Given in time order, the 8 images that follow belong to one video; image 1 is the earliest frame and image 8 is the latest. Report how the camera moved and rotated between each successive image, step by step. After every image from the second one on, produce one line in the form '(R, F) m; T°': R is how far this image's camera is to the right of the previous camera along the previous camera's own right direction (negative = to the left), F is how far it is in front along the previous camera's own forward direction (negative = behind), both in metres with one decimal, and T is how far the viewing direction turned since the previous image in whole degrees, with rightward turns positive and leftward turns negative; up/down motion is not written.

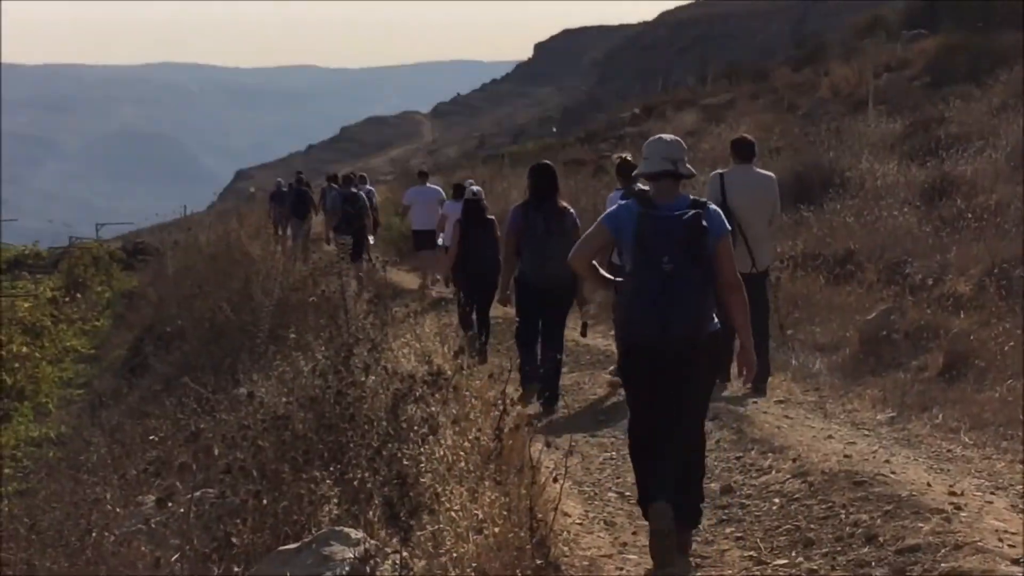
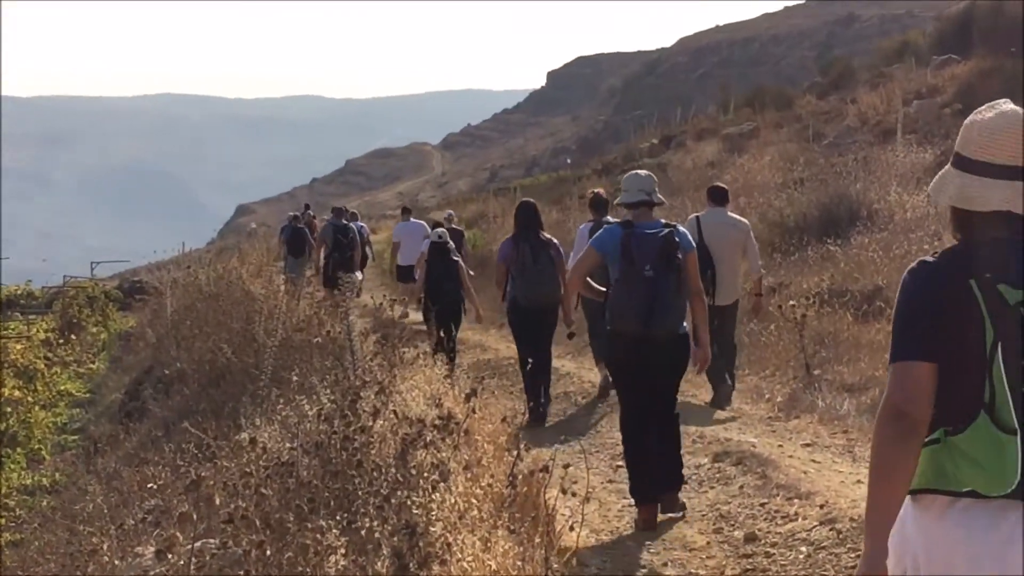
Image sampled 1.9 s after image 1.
(0.0, +0.3) m; -1°
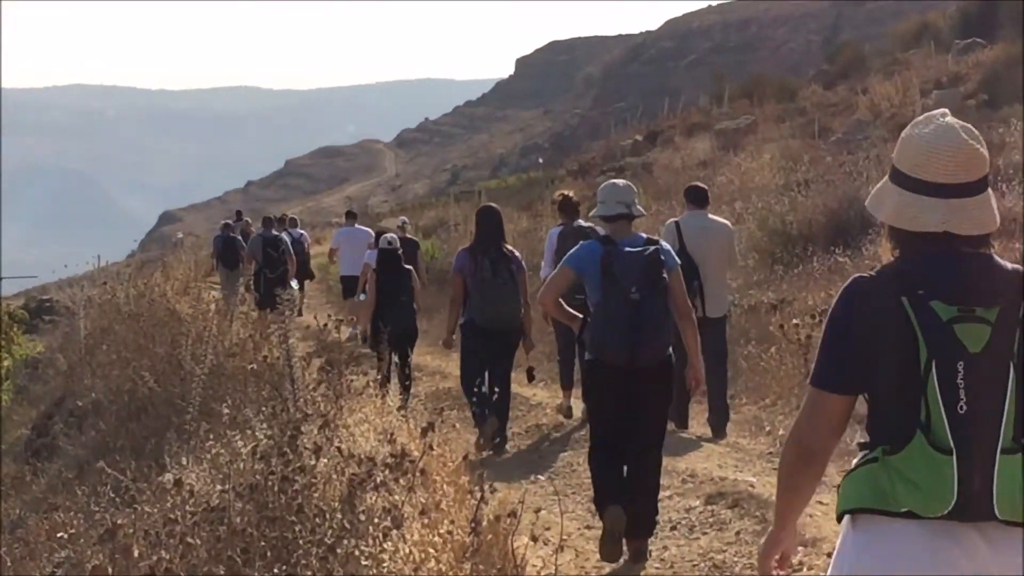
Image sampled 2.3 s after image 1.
(+0.1, +1.0) m; 0°
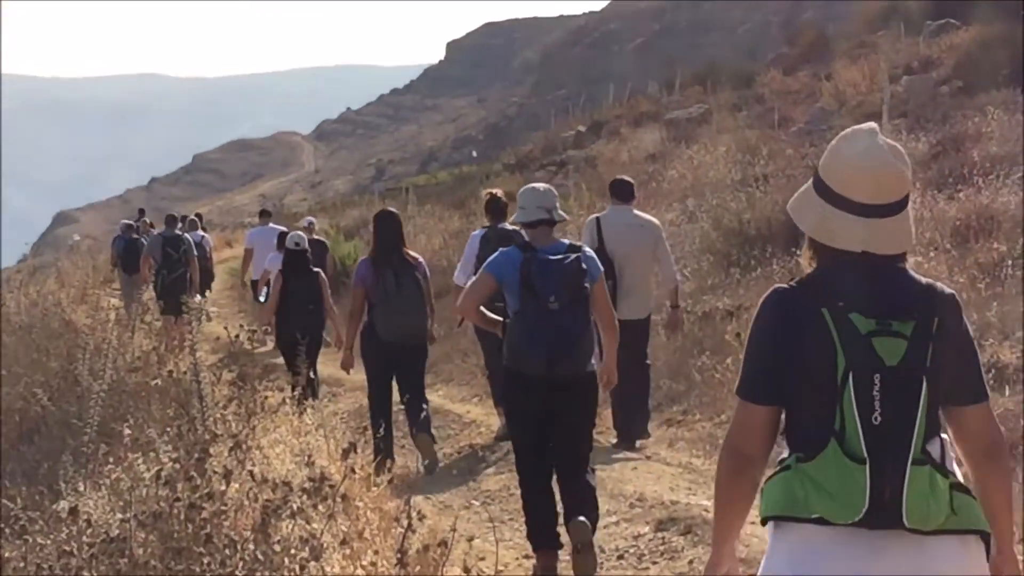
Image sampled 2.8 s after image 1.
(+0.1, +0.6) m; +1°
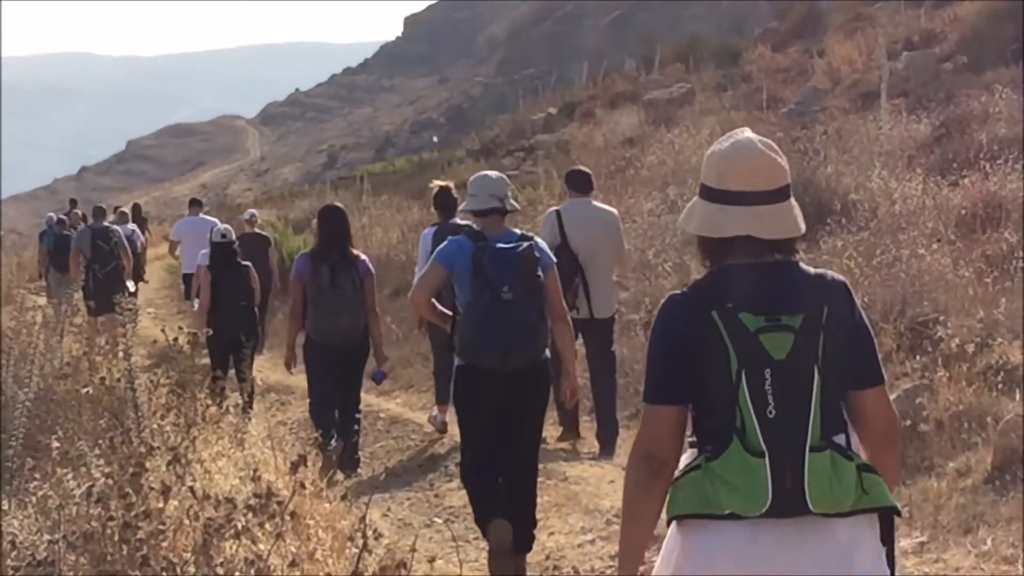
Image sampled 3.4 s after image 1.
(+0.1, +0.5) m; 0°
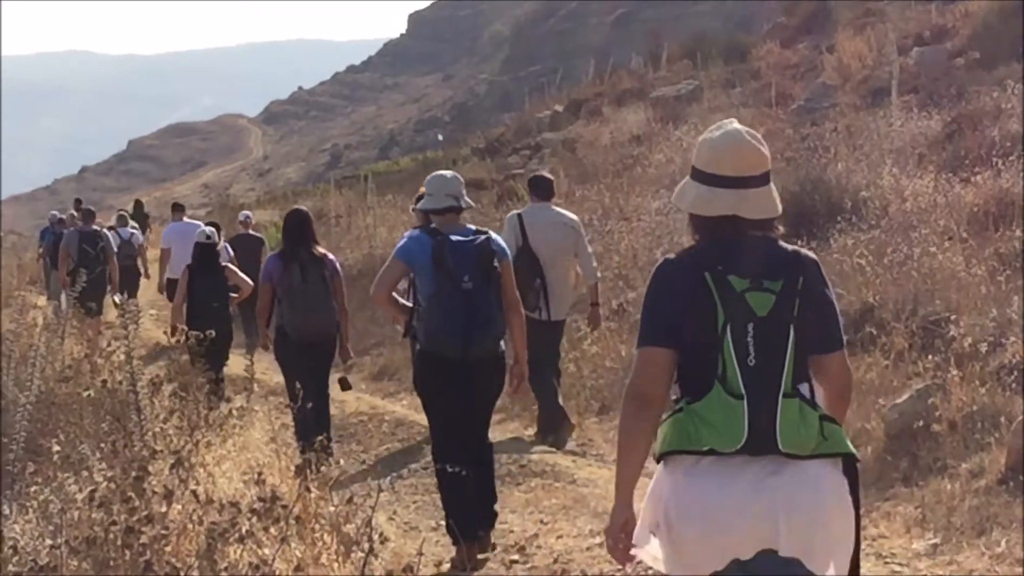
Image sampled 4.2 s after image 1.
(0.0, +0.1) m; 0°
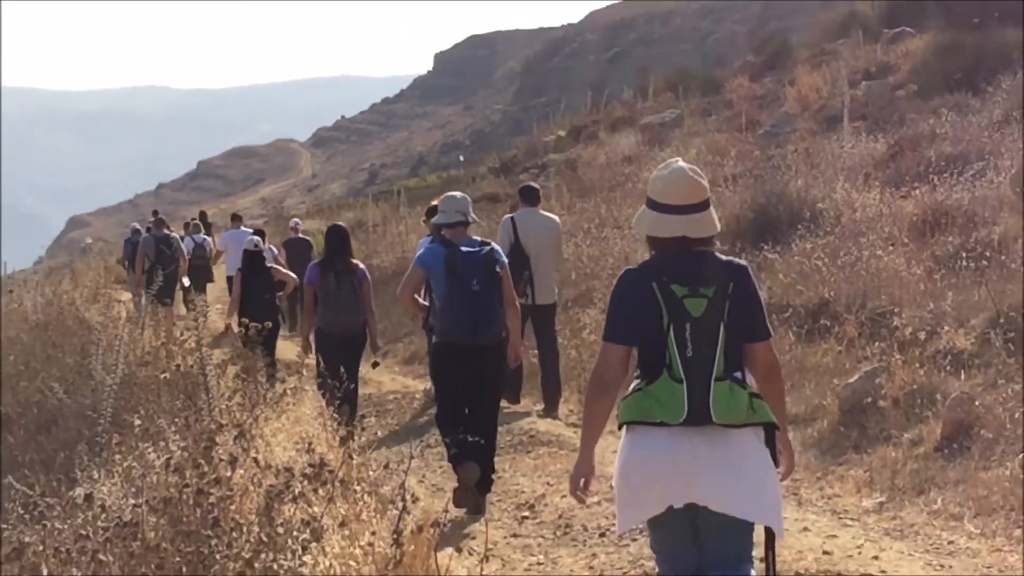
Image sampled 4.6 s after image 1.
(-0.2, -1.0) m; +1°
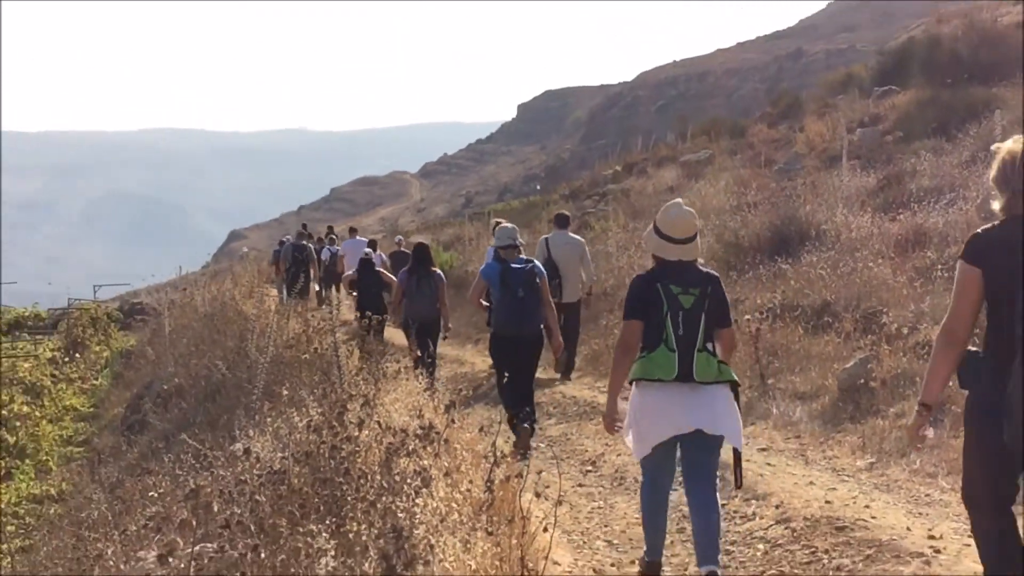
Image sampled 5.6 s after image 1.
(-0.2, -1.7) m; 0°
